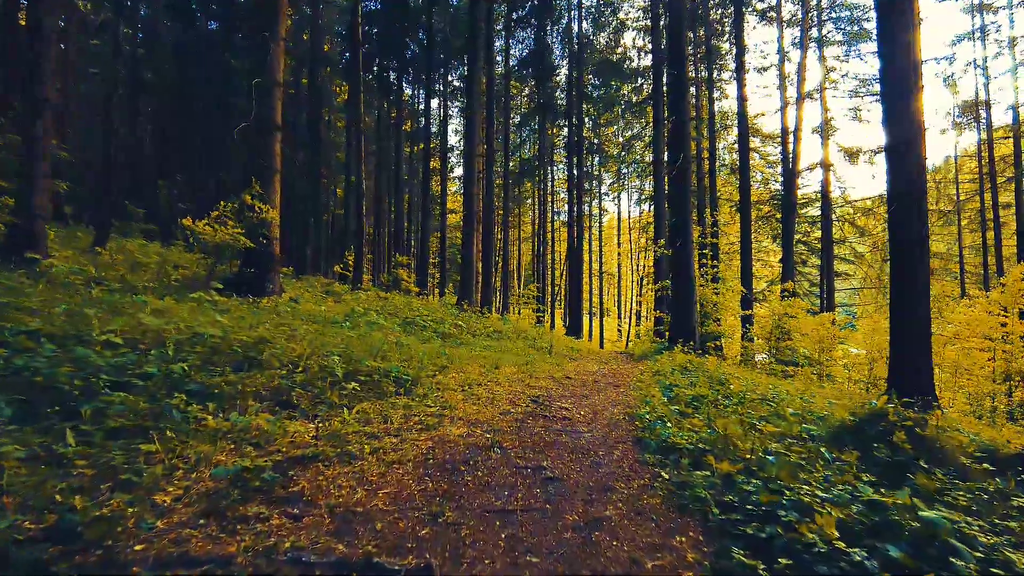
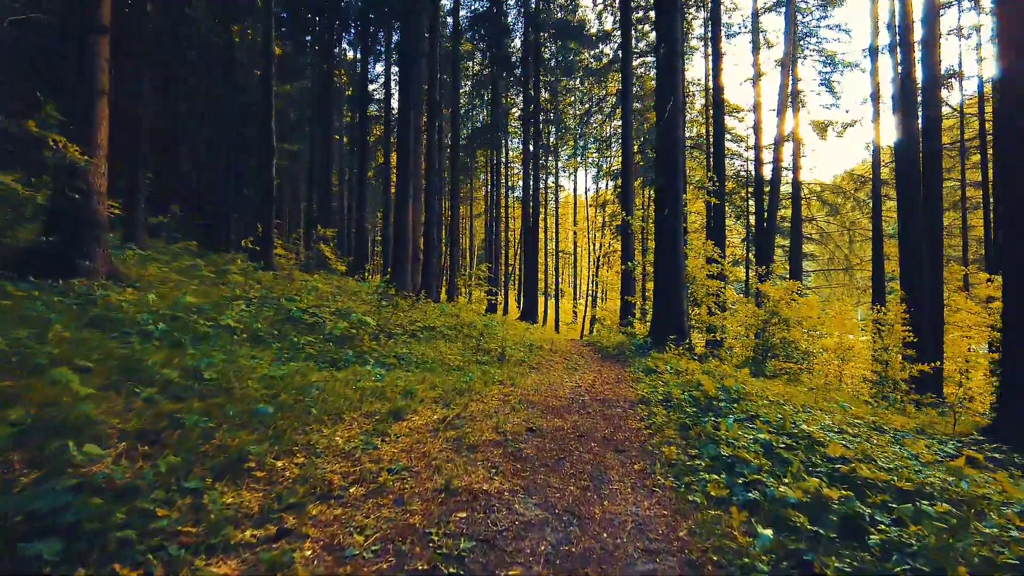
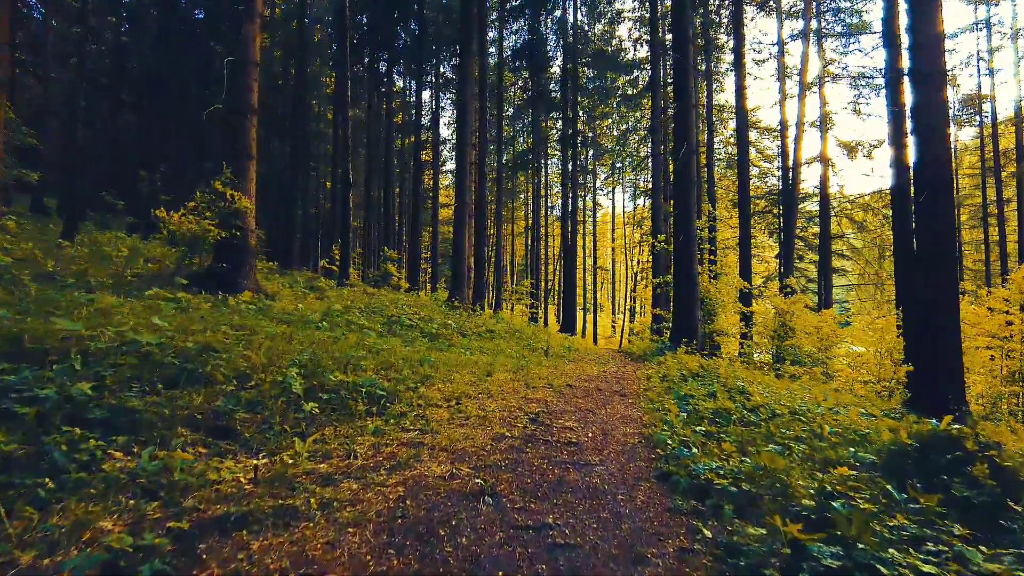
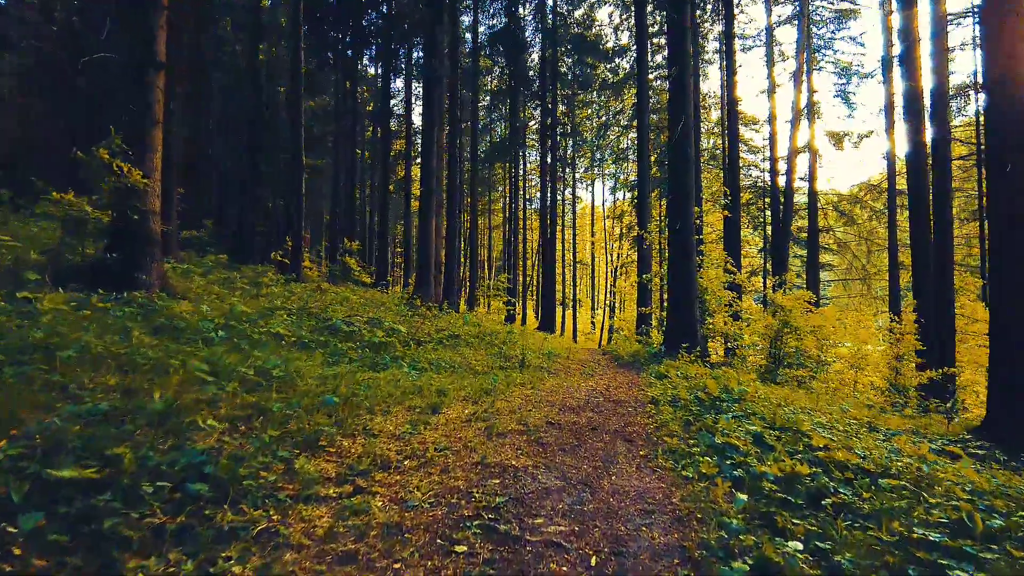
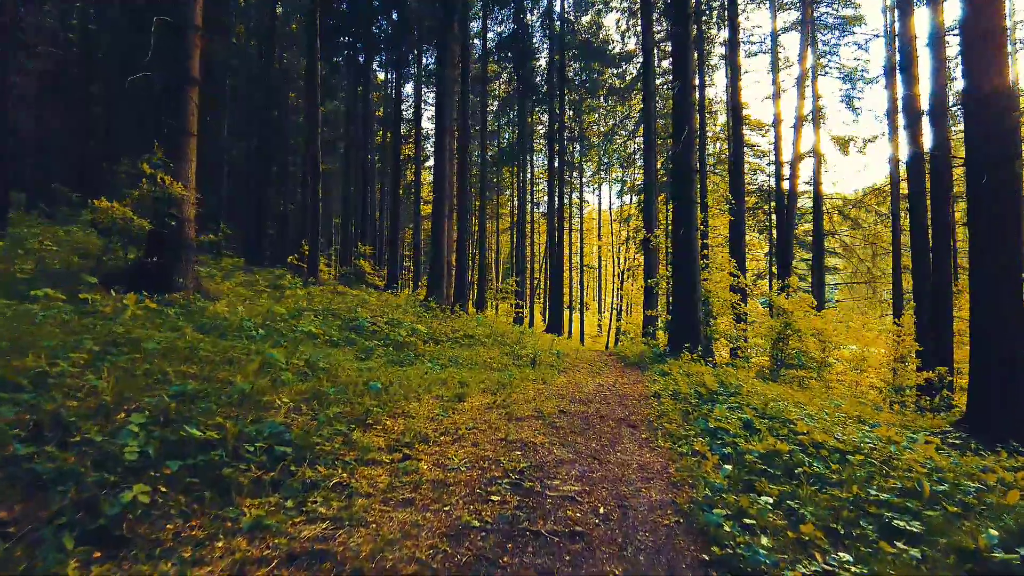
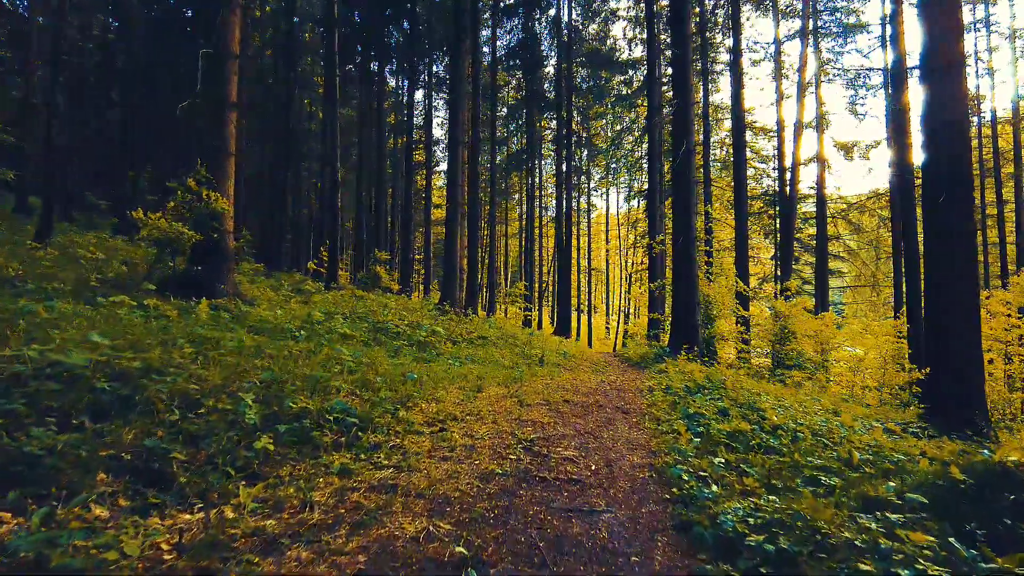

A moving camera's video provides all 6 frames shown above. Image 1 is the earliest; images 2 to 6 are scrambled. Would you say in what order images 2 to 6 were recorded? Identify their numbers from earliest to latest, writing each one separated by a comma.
3, 6, 5, 4, 2
